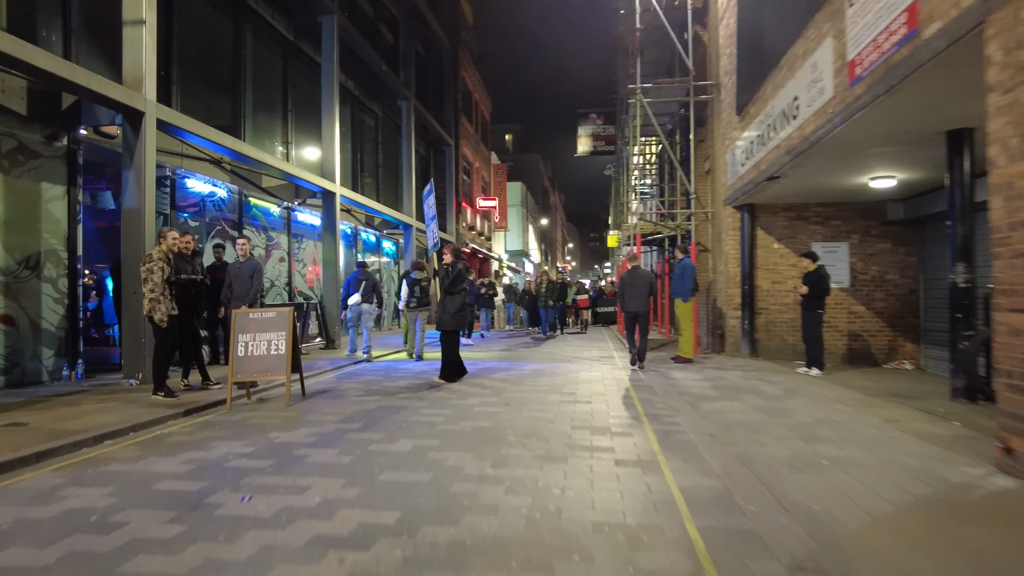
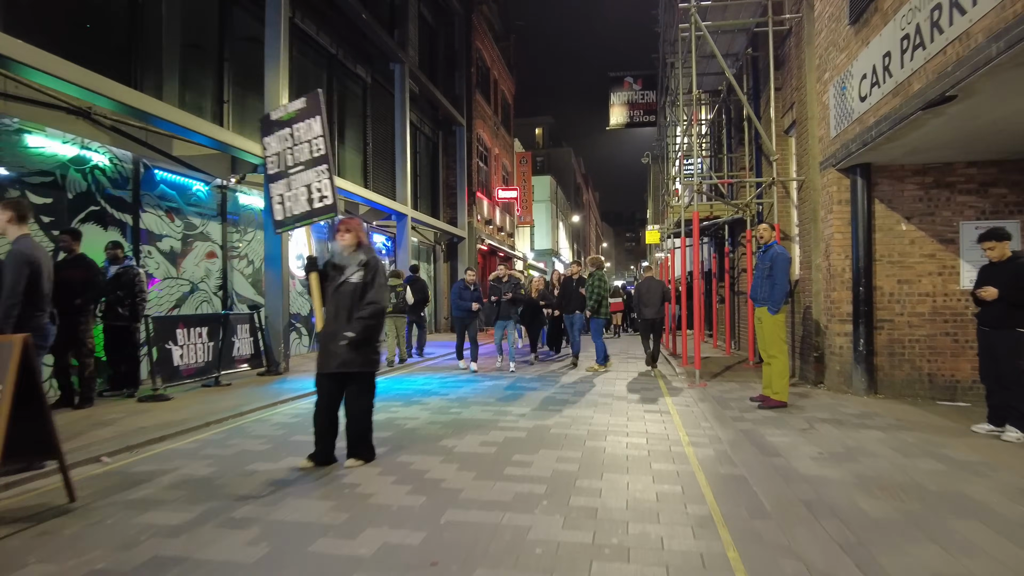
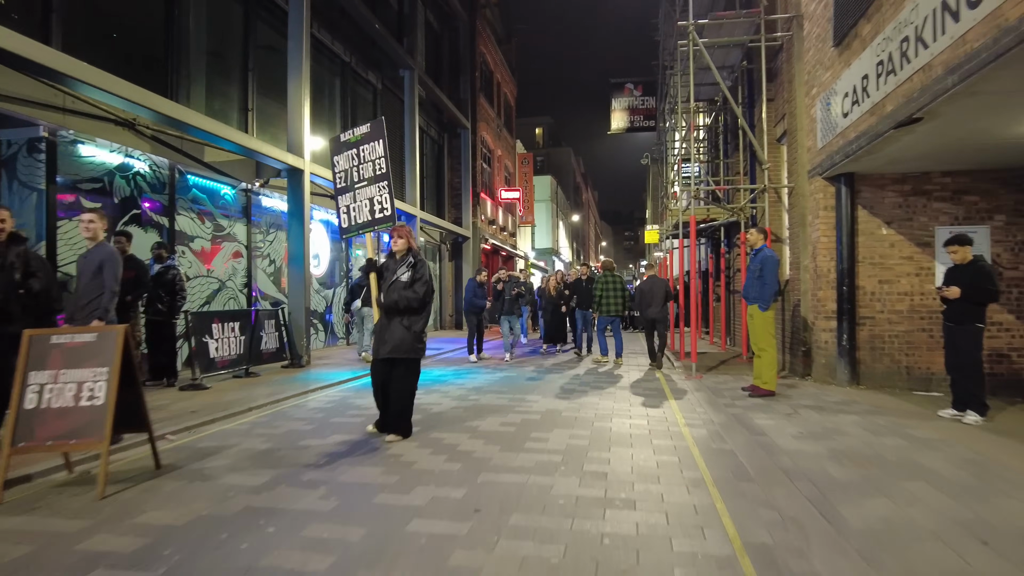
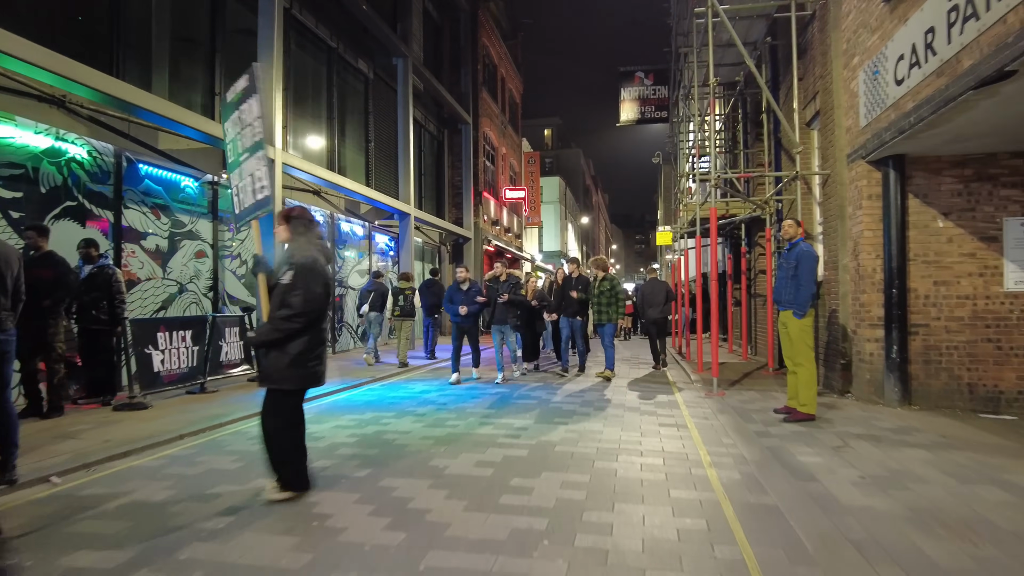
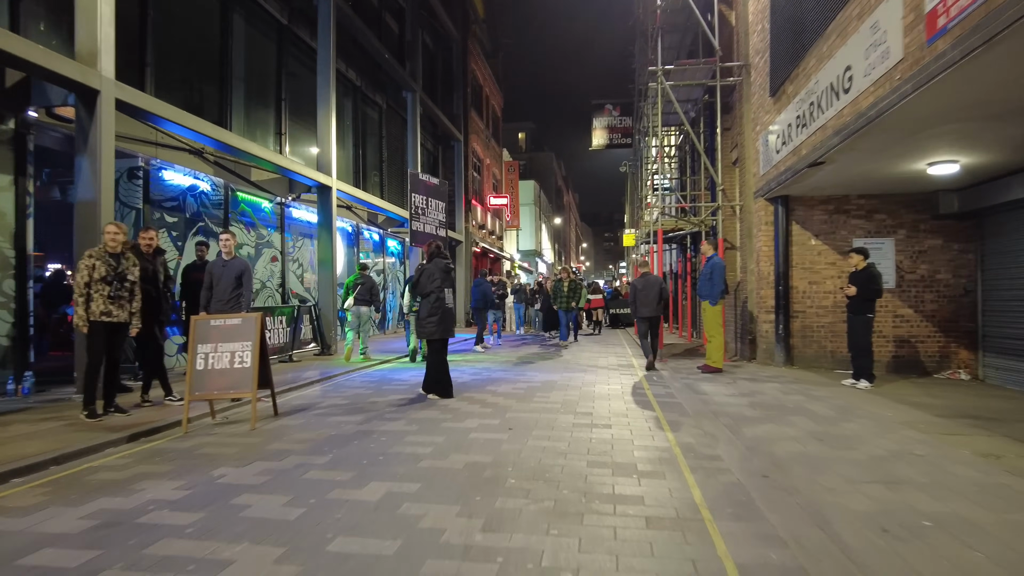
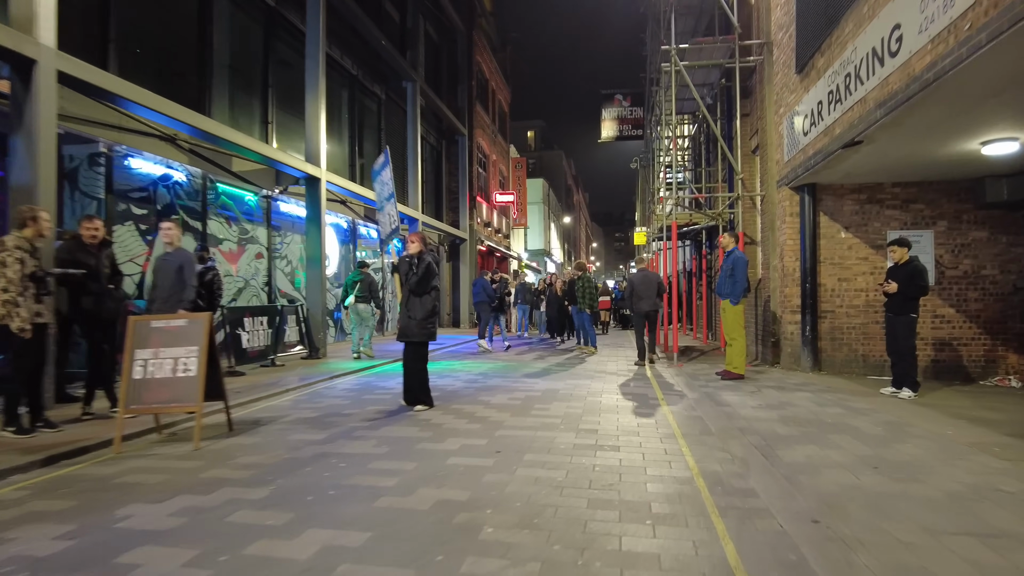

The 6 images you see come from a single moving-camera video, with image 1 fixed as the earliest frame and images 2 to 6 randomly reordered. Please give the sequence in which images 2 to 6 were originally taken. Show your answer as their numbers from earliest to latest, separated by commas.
5, 6, 3, 2, 4
